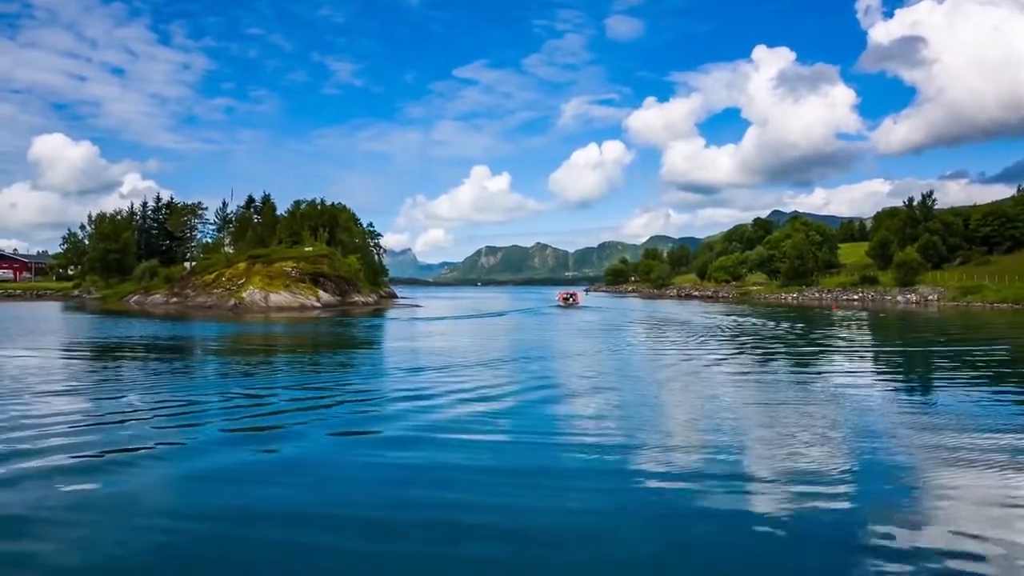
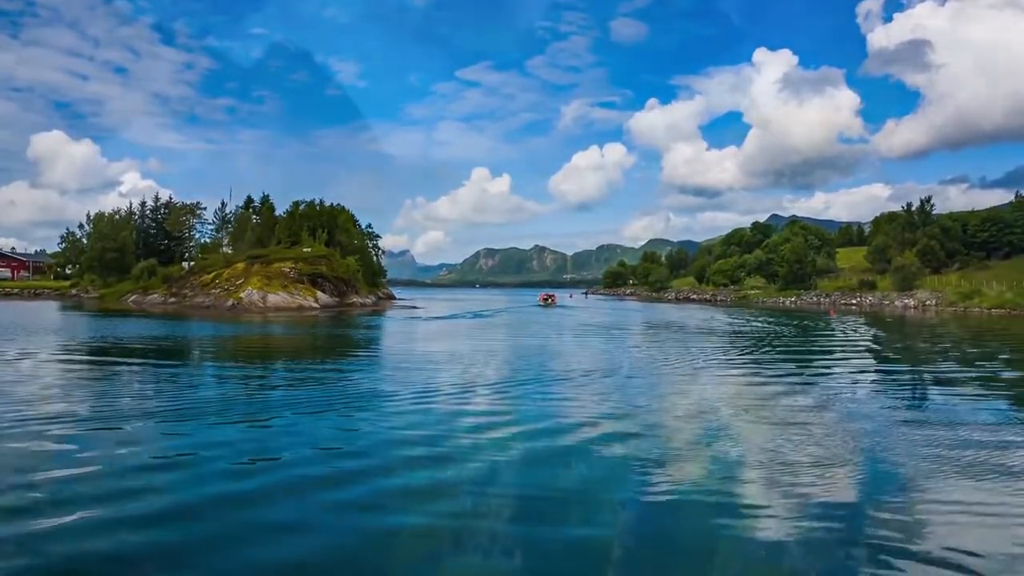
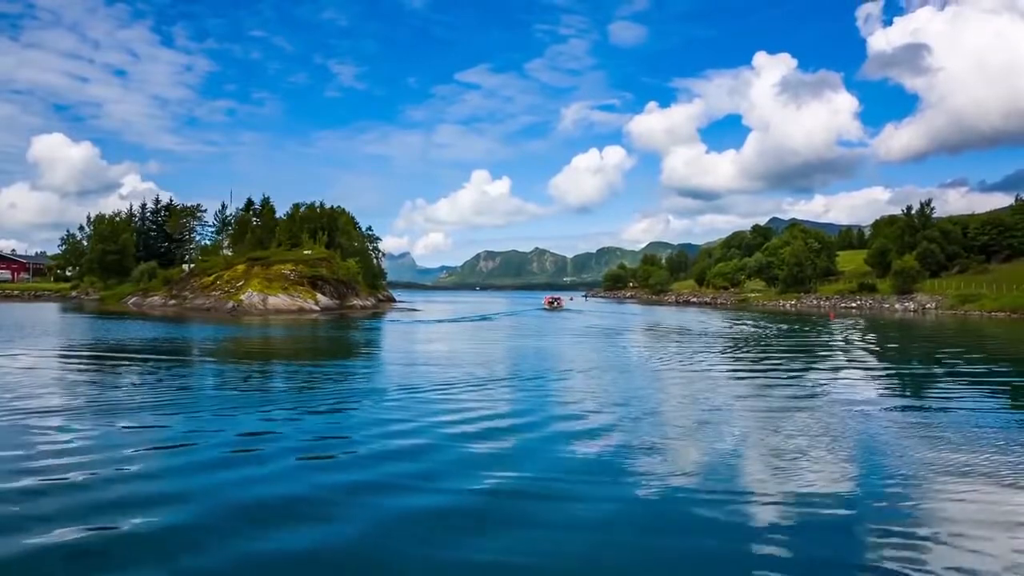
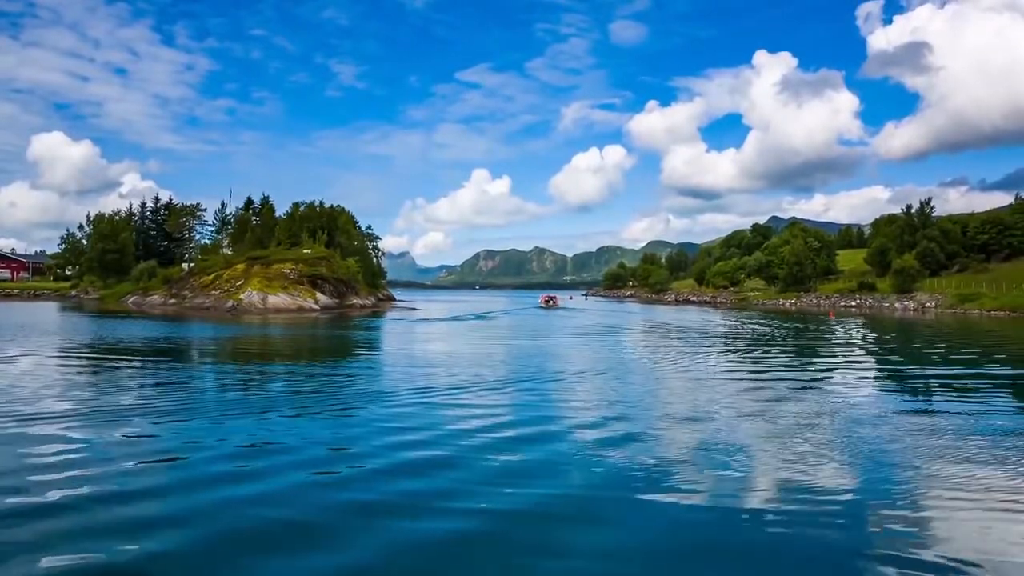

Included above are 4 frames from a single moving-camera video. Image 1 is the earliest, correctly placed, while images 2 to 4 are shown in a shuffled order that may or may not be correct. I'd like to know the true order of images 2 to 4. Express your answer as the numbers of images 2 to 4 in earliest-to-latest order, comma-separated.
3, 4, 2
